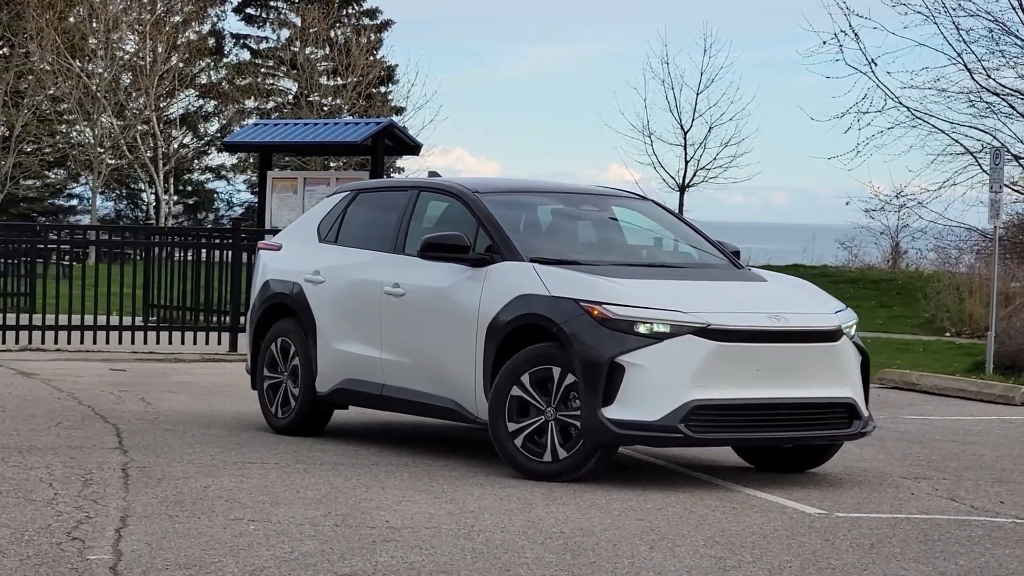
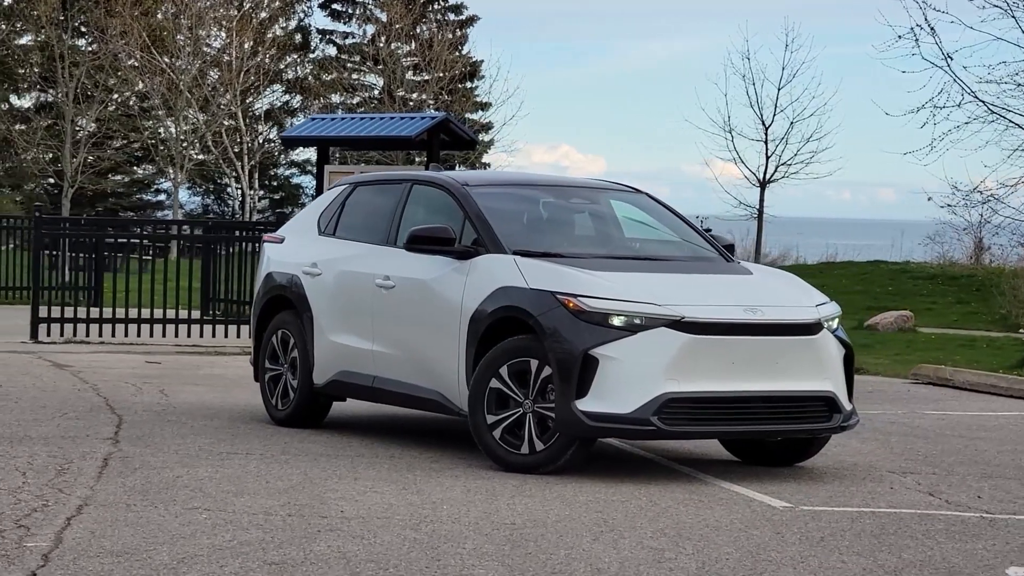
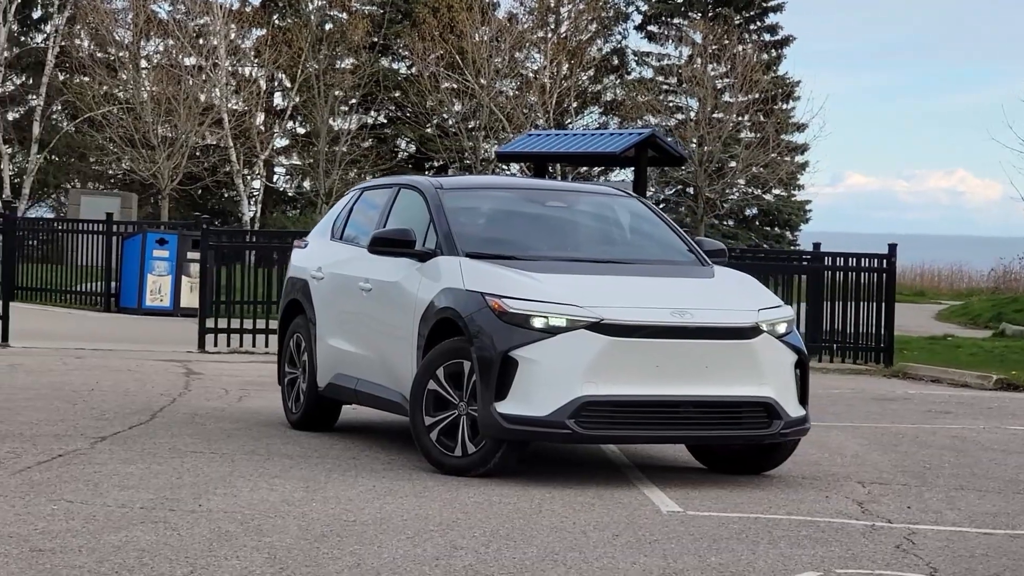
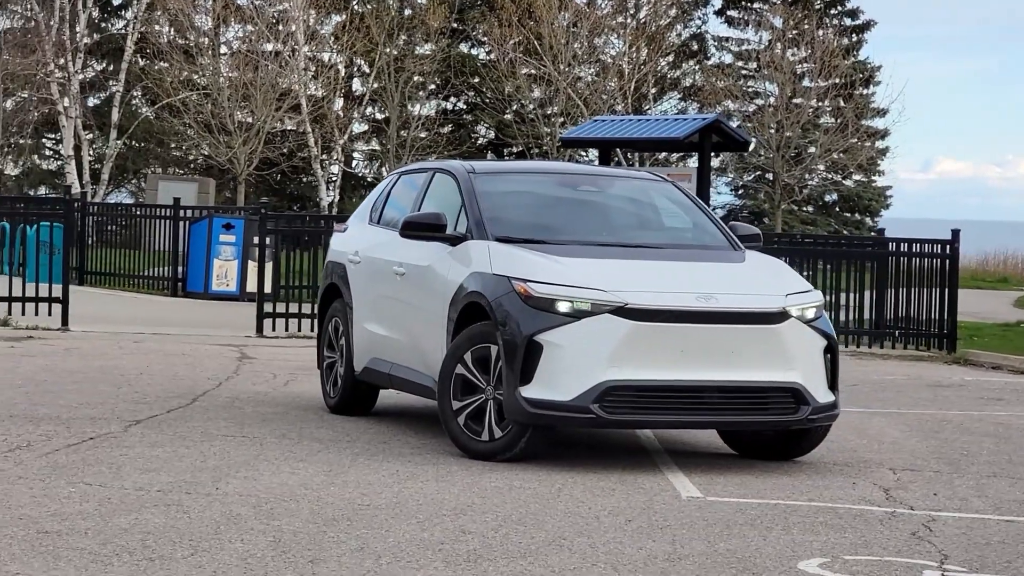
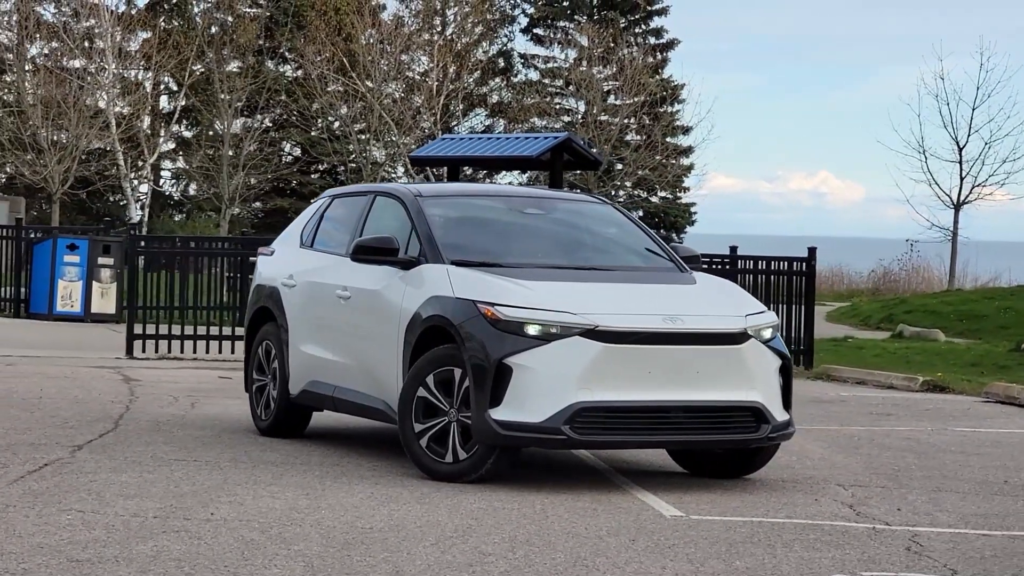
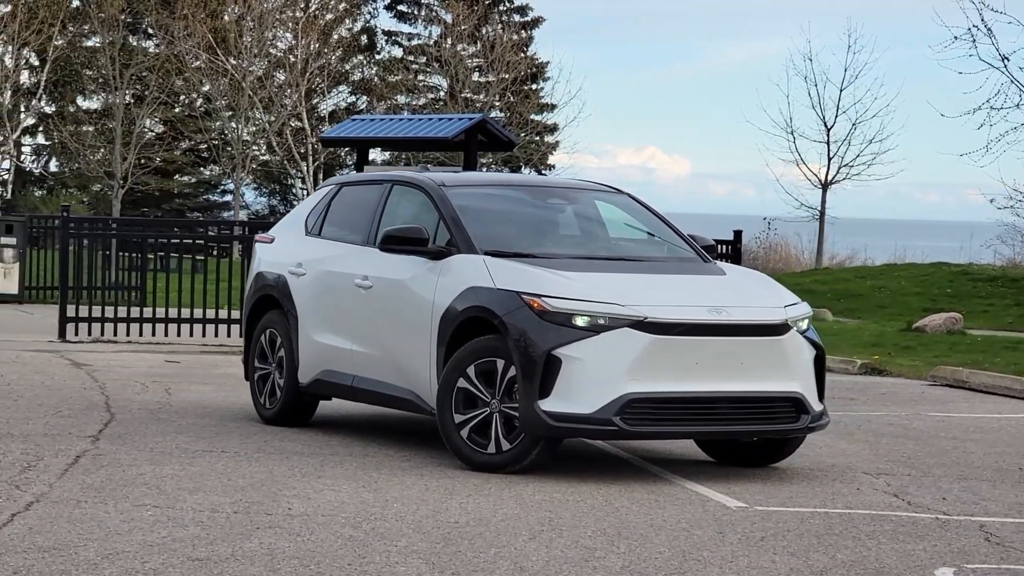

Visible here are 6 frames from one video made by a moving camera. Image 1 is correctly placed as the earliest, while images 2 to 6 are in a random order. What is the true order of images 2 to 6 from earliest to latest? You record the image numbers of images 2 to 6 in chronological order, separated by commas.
2, 6, 5, 3, 4
